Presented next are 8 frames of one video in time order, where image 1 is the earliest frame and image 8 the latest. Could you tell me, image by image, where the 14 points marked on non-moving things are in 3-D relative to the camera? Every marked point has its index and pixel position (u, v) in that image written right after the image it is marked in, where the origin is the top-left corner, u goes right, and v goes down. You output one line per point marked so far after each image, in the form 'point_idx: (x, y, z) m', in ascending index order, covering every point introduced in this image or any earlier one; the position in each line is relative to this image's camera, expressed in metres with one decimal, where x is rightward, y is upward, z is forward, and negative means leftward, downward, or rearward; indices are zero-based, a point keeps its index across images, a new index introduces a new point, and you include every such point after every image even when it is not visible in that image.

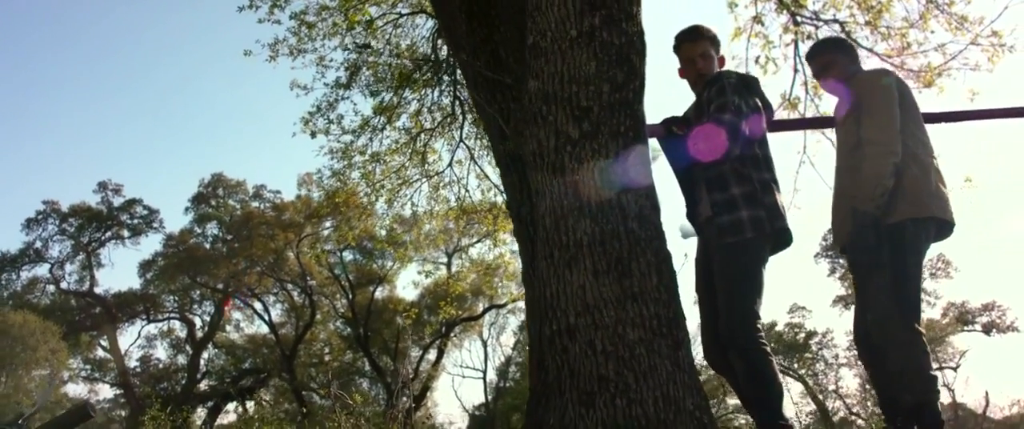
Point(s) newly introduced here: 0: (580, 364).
0: (+0.3, -0.7, +4.1) m
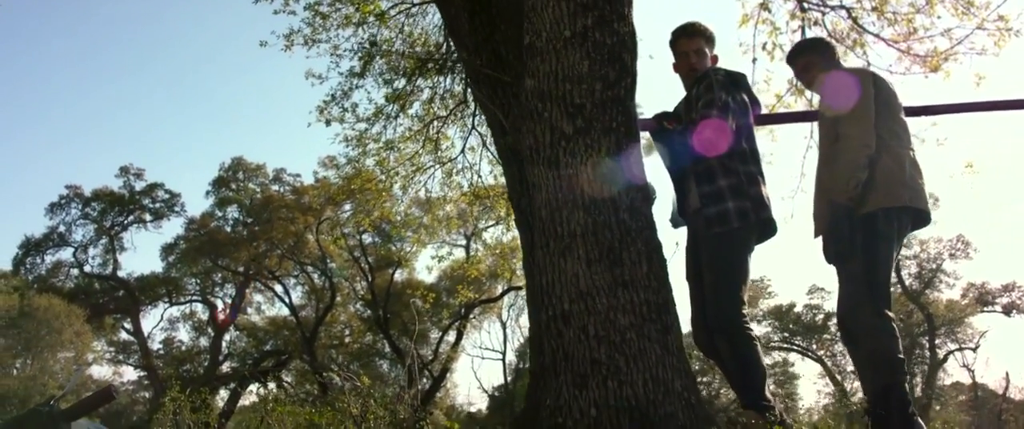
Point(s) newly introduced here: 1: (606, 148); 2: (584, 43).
0: (+0.3, -0.7, +4.4) m
1: (+0.5, +0.3, +4.5) m
2: (+0.3, +0.9, +4.5) m
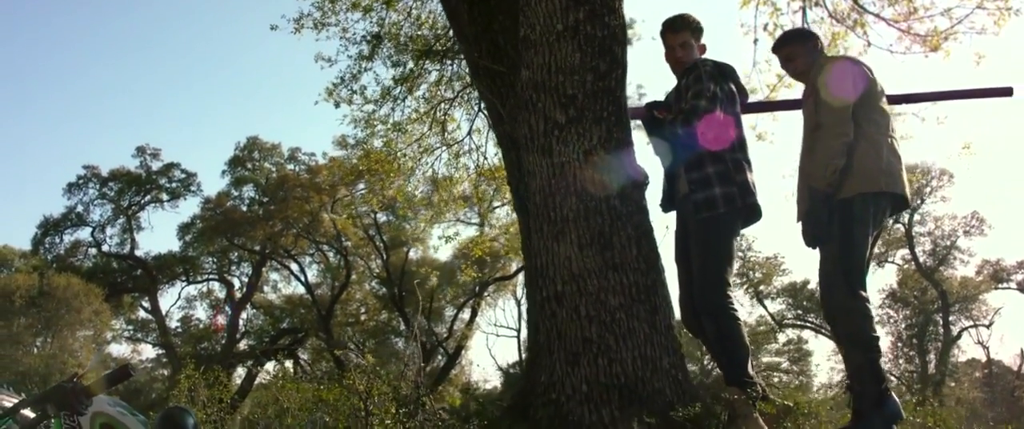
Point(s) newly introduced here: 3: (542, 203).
0: (+0.3, -0.6, +4.6) m
1: (+0.4, +0.4, +4.7) m
2: (+0.3, +0.9, +4.7) m
3: (+0.2, +0.1, +4.8) m
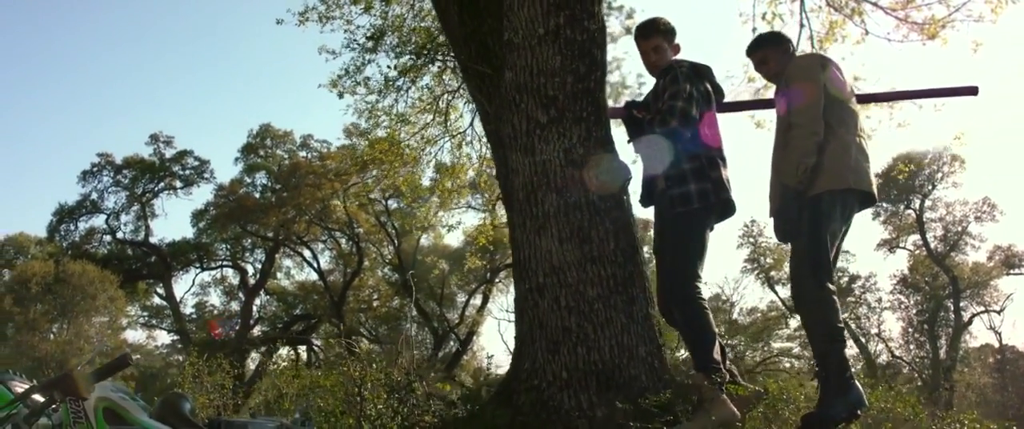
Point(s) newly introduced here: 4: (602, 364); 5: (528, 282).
0: (+0.2, -0.6, +4.8) m
1: (+0.3, +0.4, +4.9) m
2: (+0.2, +1.0, +4.9) m
3: (+0.1, +0.1, +5.0) m
4: (+0.5, -0.8, +4.7) m
5: (+0.1, -0.4, +5.0) m
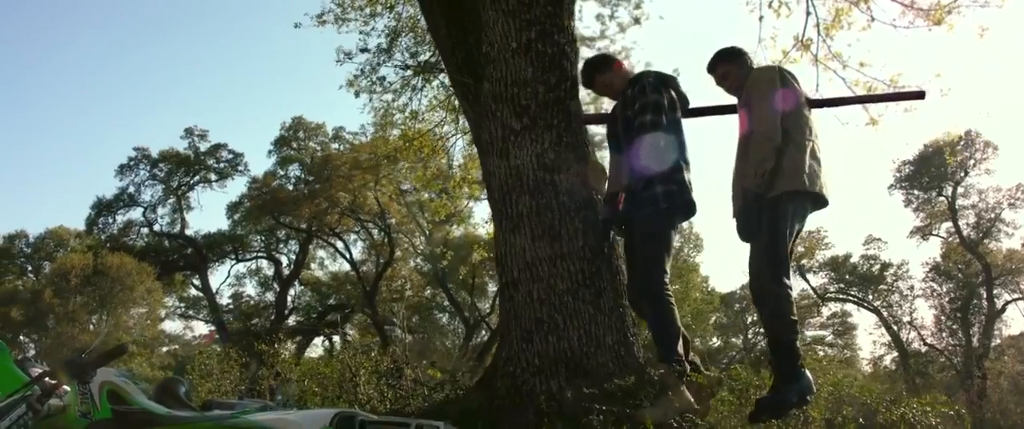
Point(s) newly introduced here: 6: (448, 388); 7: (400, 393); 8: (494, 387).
0: (+0.1, -0.6, +5.3) m
1: (+0.2, +0.4, +5.3) m
2: (+0.1, +1.0, +5.3) m
3: (-0.1, +0.1, +5.5) m
4: (+0.3, -0.8, +5.1) m
5: (0.0, -0.4, +5.4) m
6: (-0.4, -1.1, +5.6) m
7: (-0.7, -1.2, +5.8) m
8: (-0.1, -1.0, +5.3) m
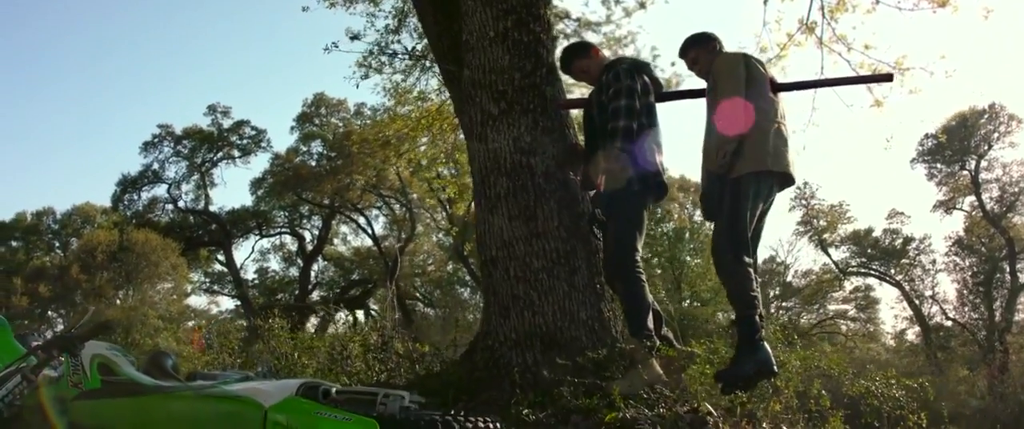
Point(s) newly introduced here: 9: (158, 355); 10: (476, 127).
0: (-0.1, -0.4, +5.5) m
1: (+0.1, +0.6, +5.5) m
2: (-0.1, +1.1, +5.5) m
3: (-0.2, +0.2, +5.7) m
4: (+0.2, -0.7, +5.3) m
5: (-0.2, -0.3, +5.7) m
6: (-0.5, -1.0, +5.9) m
7: (-0.9, -1.1, +6.1) m
8: (-0.2, -0.9, +5.5) m
9: (-1.6, -0.6, +4.0) m
10: (-0.2, +0.6, +5.7) m
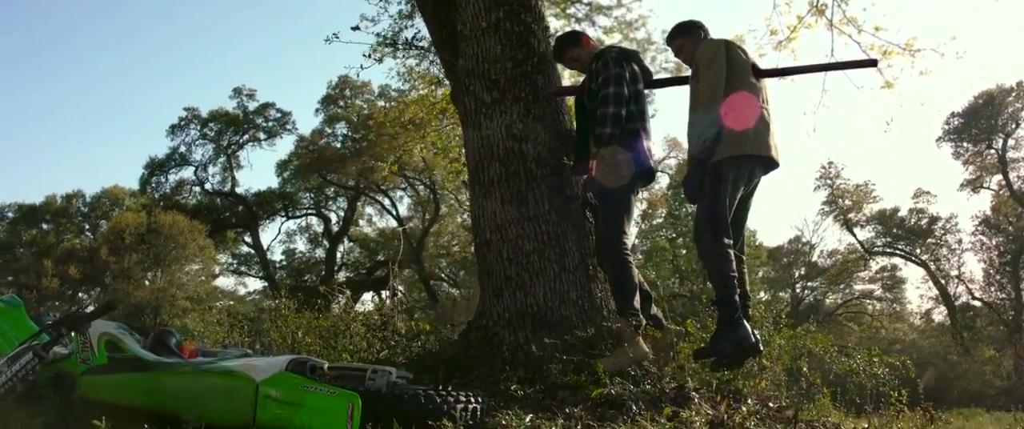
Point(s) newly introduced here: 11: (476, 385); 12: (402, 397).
0: (-0.1, -0.3, +5.7) m
1: (0.0, +0.7, +5.7) m
2: (-0.1, +1.2, +5.7) m
3: (-0.2, +0.3, +5.9) m
4: (+0.1, -0.6, +5.6) m
5: (-0.2, -0.2, +5.9) m
6: (-0.6, -0.9, +6.2) m
7: (-0.9, -1.0, +6.3) m
8: (-0.3, -0.8, +5.8) m
9: (-1.7, -0.6, +4.3) m
10: (-0.3, +0.7, +5.9) m
11: (-0.2, -1.0, +5.3) m
12: (-0.5, -0.8, +3.8) m
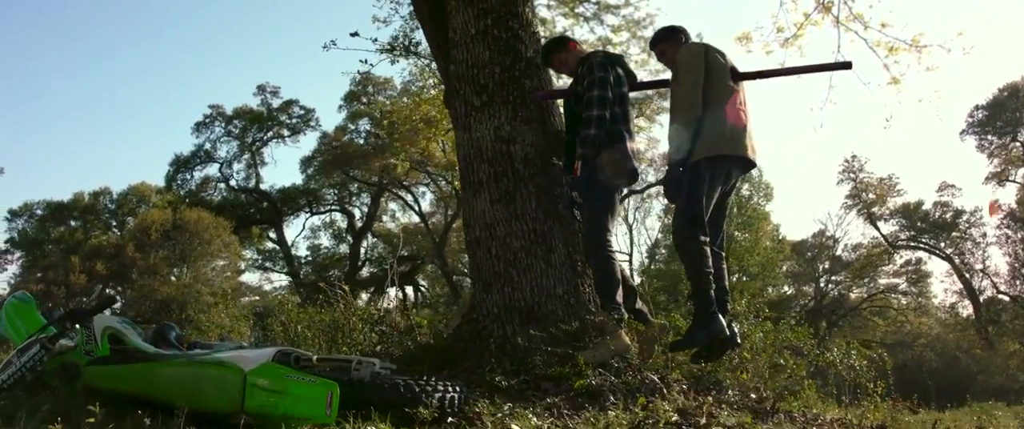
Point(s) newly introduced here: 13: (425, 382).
0: (-0.2, -0.3, +6.0) m
1: (-0.1, +0.7, +6.0) m
2: (-0.2, +1.2, +6.0) m
3: (-0.3, +0.3, +6.2) m
4: (+0.1, -0.6, +5.8) m
5: (-0.3, -0.1, +6.2) m
6: (-0.6, -0.9, +6.4) m
7: (-0.9, -0.9, +6.6) m
8: (-0.3, -0.8, +6.0) m
9: (-1.8, -0.6, +4.5) m
10: (-0.4, +0.7, +6.1) m
11: (-0.3, -1.0, +5.6) m
12: (-0.6, -0.8, +4.1) m
13: (-0.4, -0.8, +4.2) m
